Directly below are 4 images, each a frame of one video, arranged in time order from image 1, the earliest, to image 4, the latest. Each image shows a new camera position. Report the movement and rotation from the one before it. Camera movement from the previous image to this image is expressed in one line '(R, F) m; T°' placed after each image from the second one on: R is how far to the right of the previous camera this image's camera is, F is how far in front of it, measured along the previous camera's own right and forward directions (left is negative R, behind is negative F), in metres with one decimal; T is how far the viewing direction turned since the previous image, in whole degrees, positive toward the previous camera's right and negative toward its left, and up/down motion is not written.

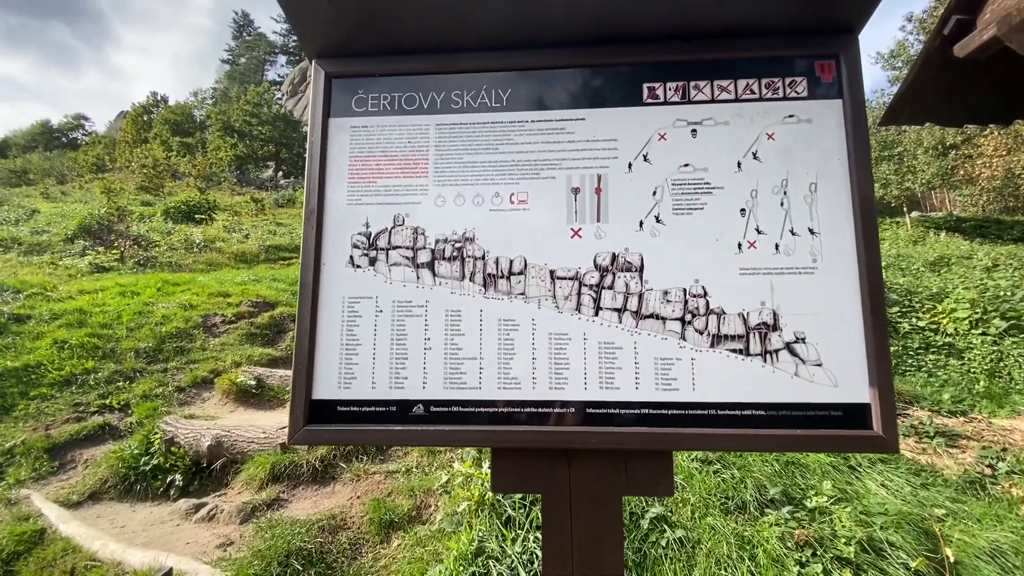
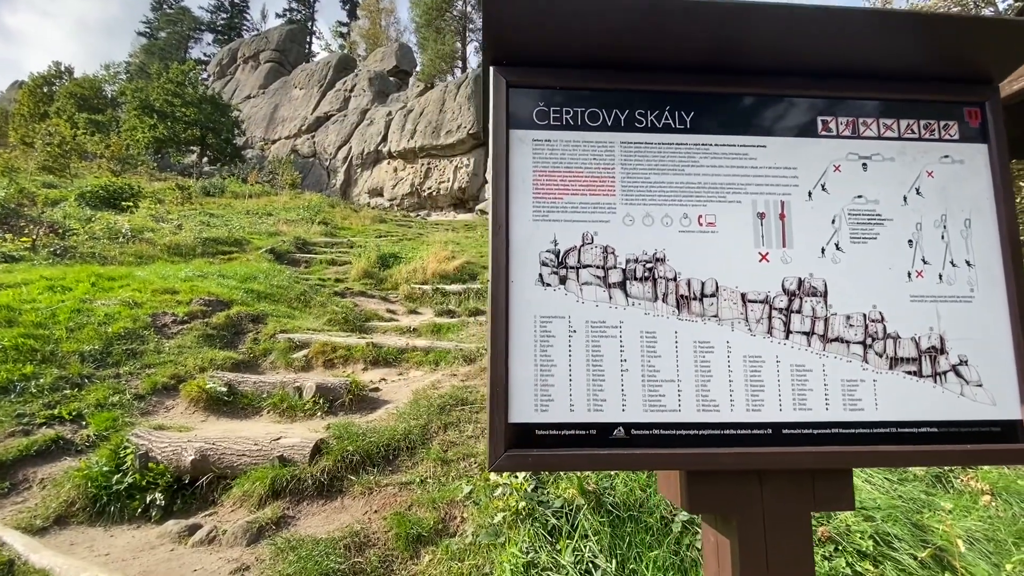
(-0.7, +0.1) m; +8°
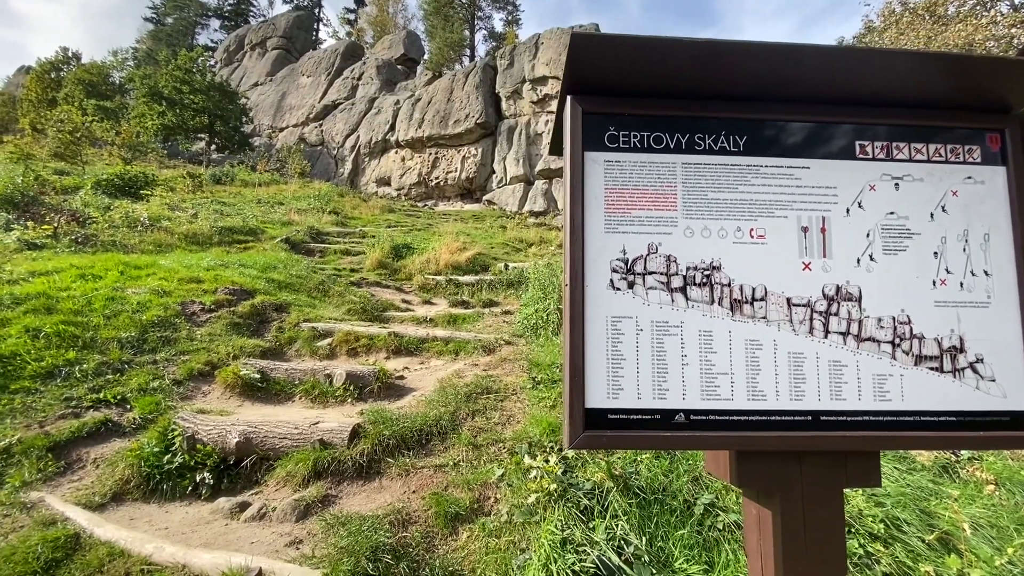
(-0.2, -0.2) m; 0°
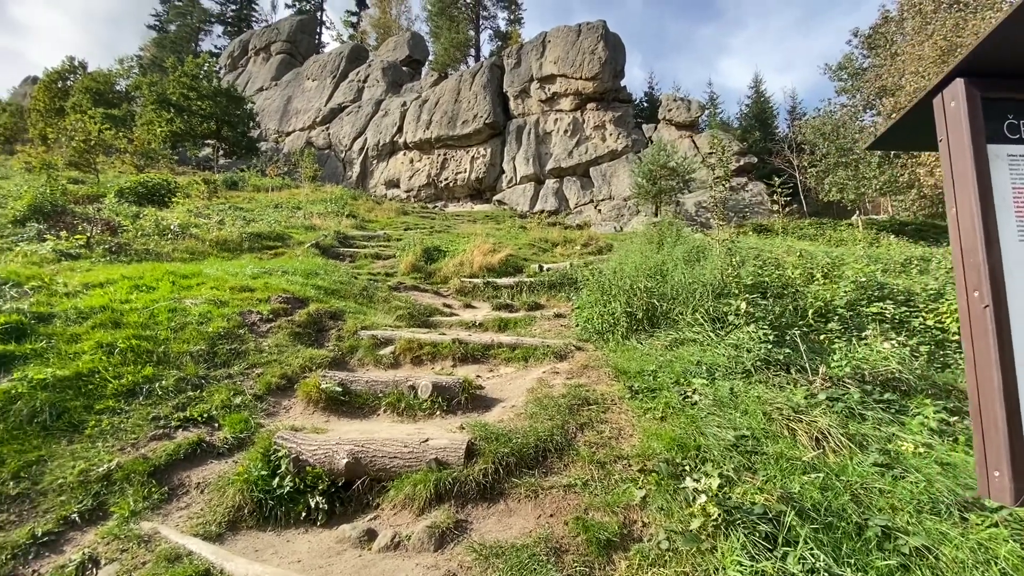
(-1.0, +0.2) m; 0°
